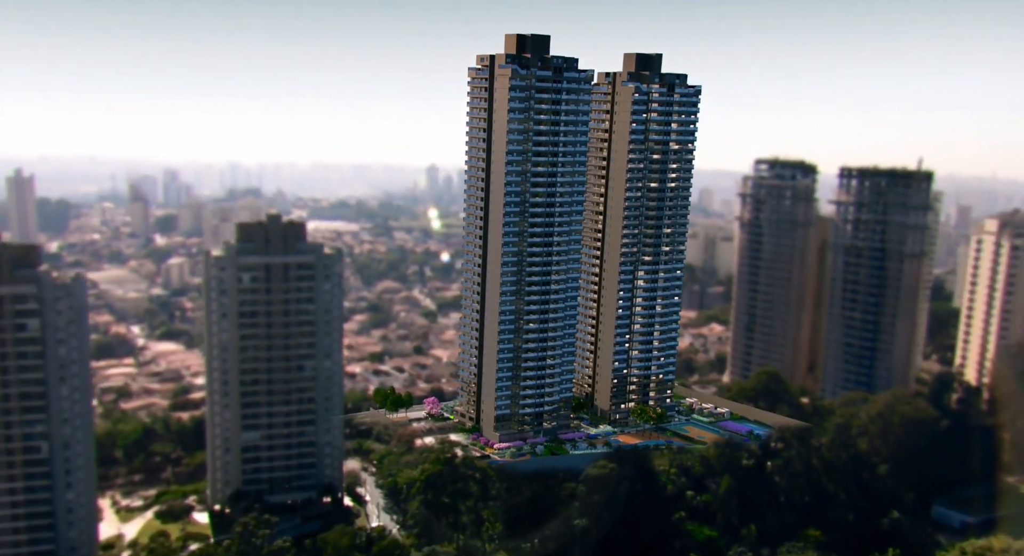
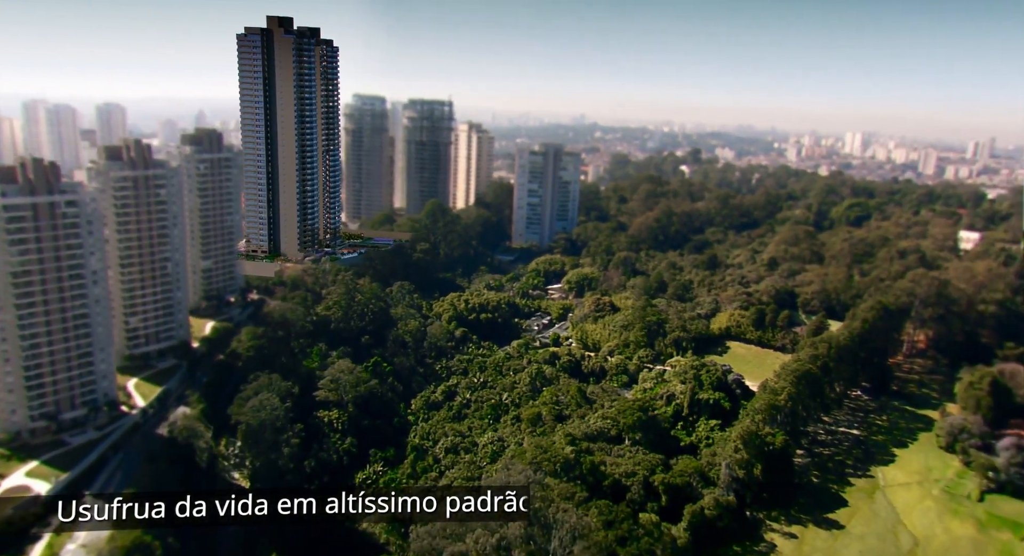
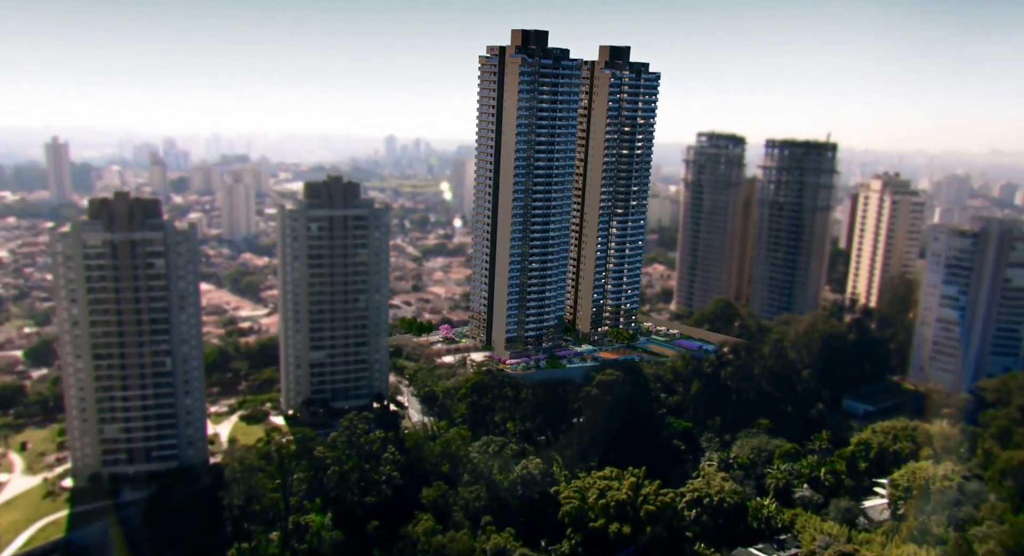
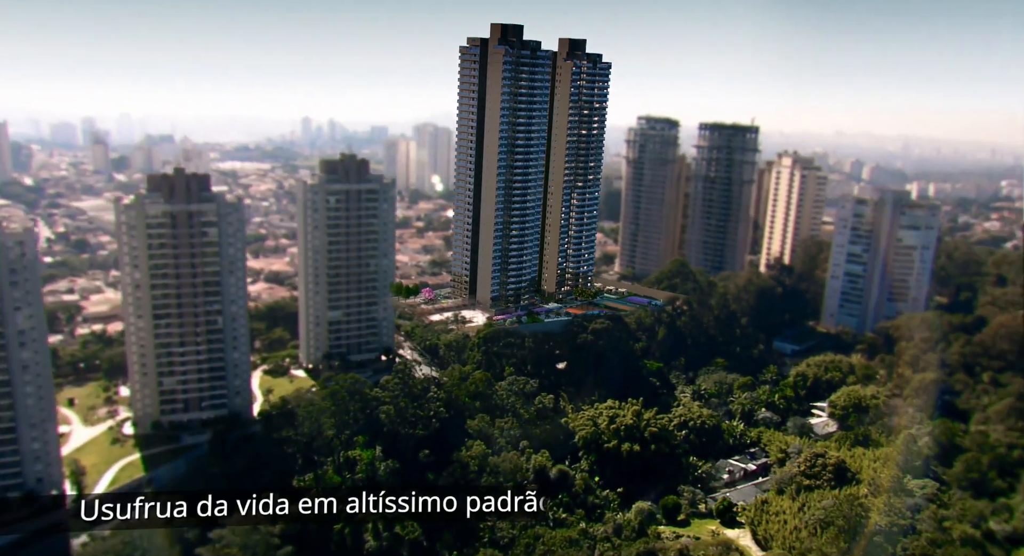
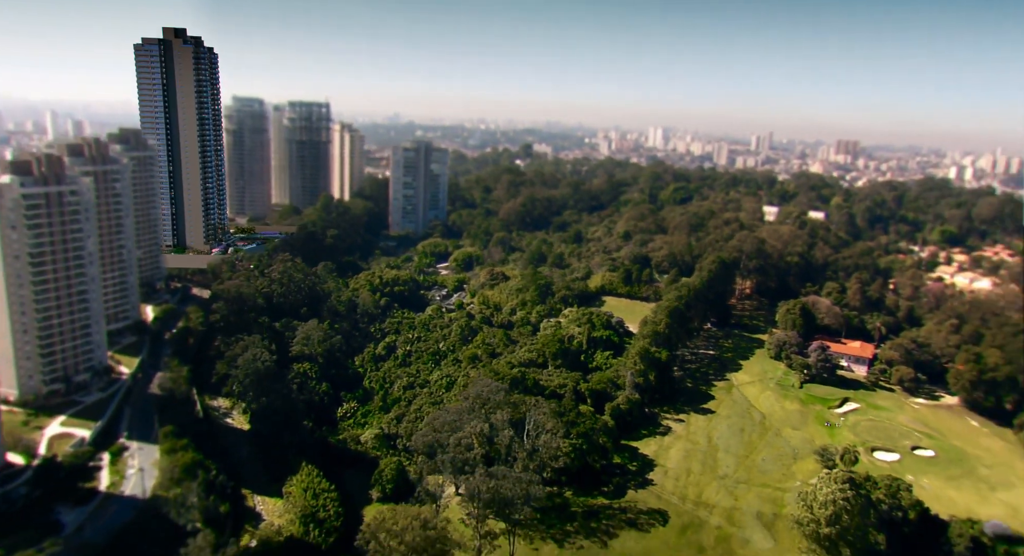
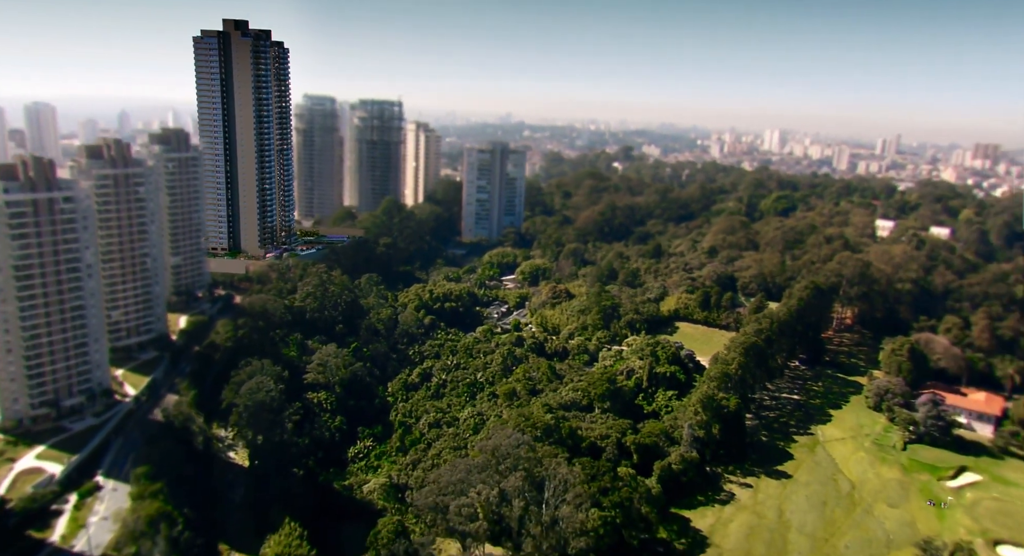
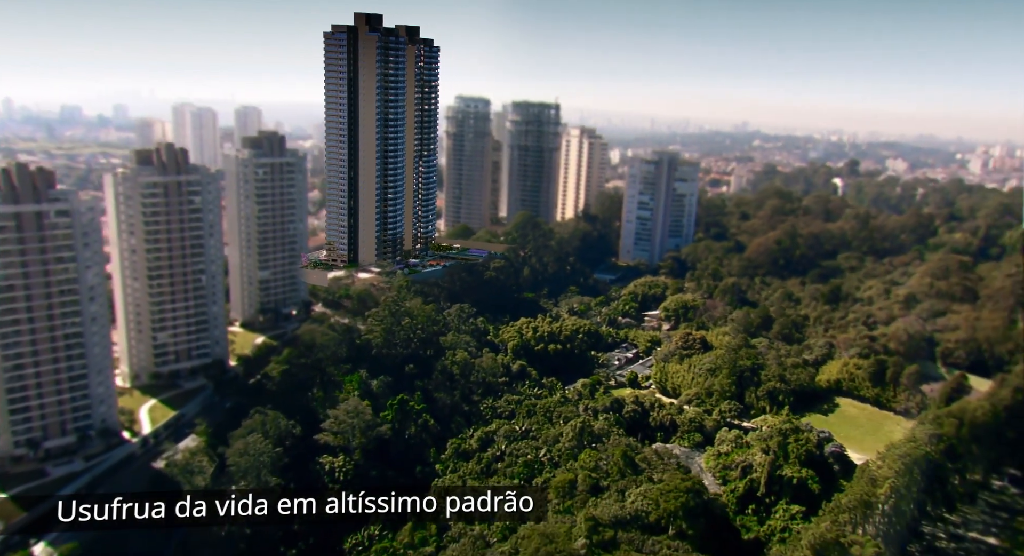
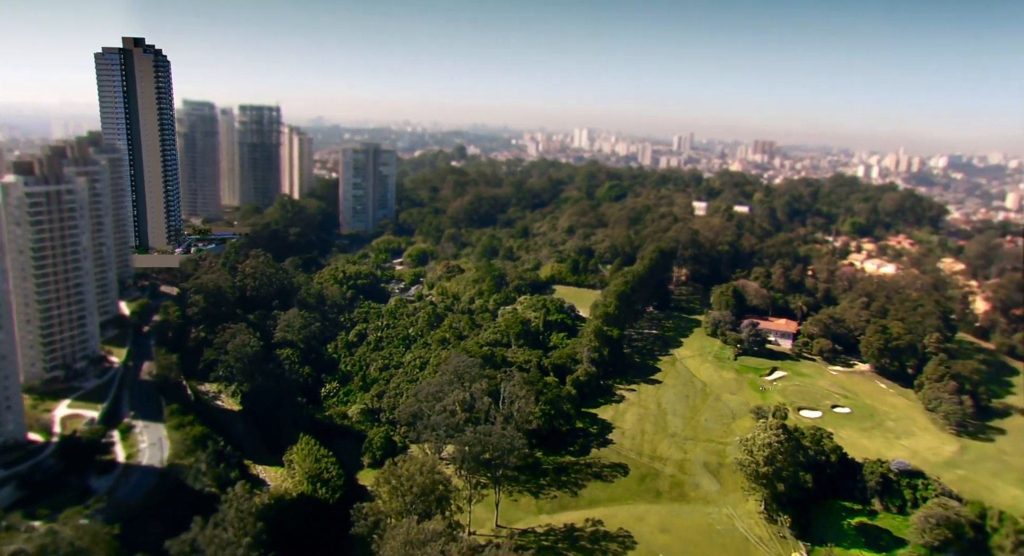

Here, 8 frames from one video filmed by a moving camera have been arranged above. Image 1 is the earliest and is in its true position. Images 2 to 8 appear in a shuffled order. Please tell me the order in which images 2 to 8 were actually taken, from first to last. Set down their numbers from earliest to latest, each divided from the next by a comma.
3, 4, 7, 2, 6, 5, 8
